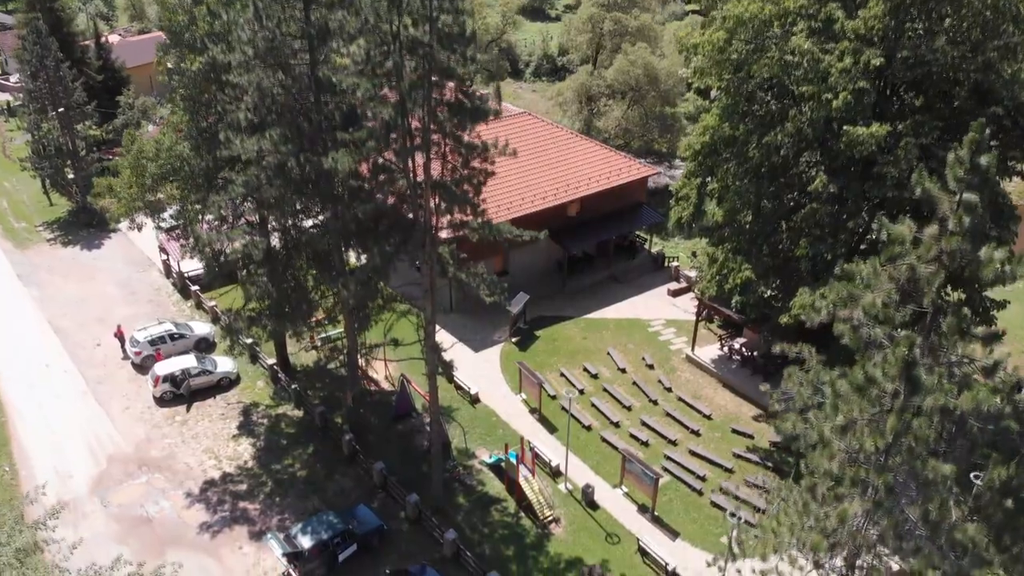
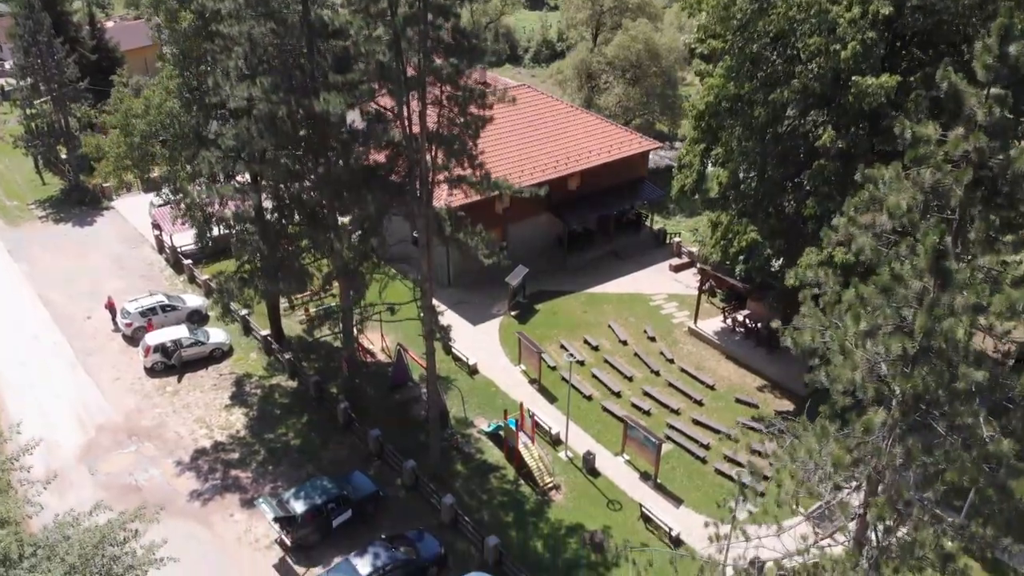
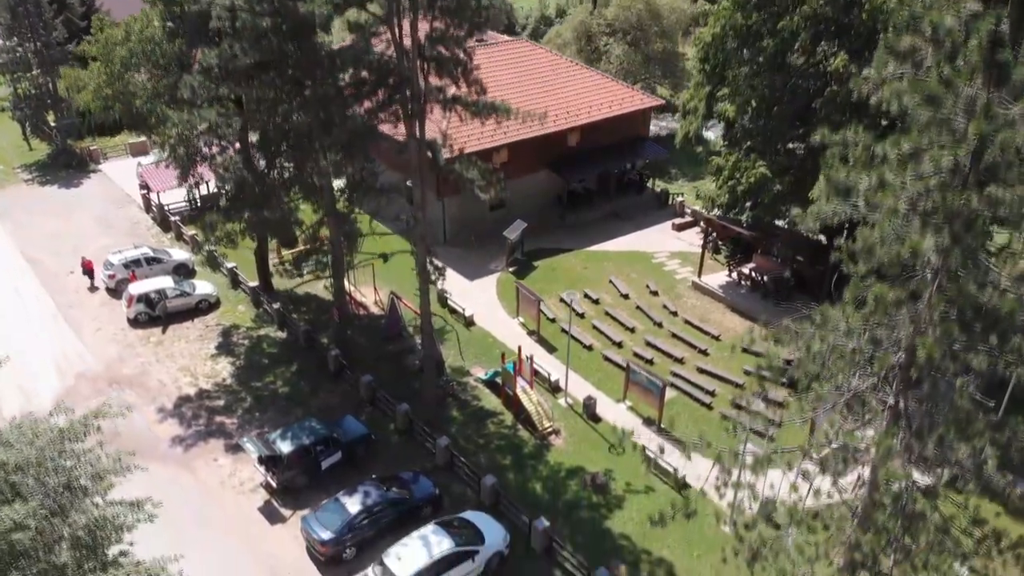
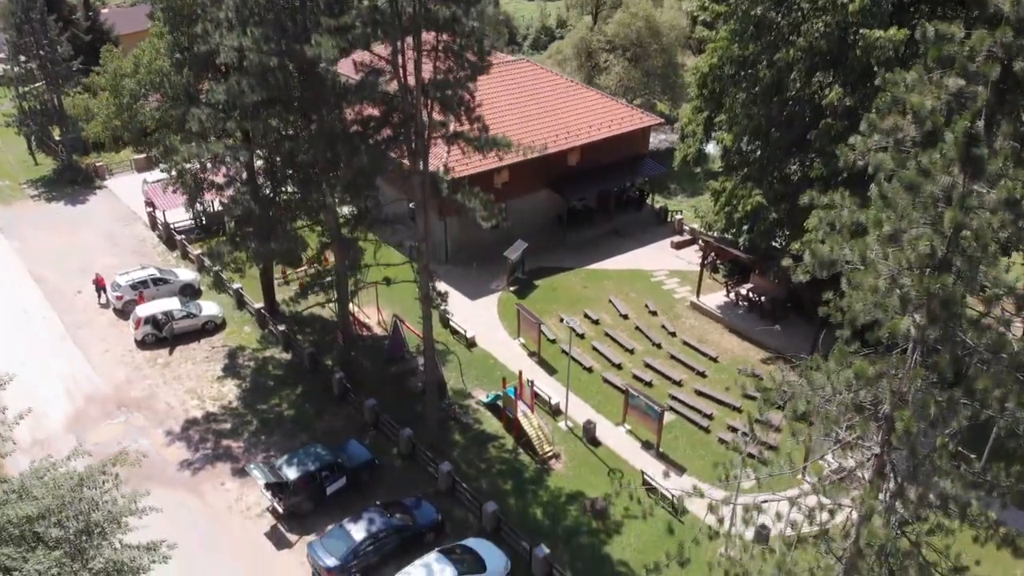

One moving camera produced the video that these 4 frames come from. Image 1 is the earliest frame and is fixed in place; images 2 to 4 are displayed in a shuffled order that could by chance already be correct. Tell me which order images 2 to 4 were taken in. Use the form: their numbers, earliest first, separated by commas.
2, 4, 3
